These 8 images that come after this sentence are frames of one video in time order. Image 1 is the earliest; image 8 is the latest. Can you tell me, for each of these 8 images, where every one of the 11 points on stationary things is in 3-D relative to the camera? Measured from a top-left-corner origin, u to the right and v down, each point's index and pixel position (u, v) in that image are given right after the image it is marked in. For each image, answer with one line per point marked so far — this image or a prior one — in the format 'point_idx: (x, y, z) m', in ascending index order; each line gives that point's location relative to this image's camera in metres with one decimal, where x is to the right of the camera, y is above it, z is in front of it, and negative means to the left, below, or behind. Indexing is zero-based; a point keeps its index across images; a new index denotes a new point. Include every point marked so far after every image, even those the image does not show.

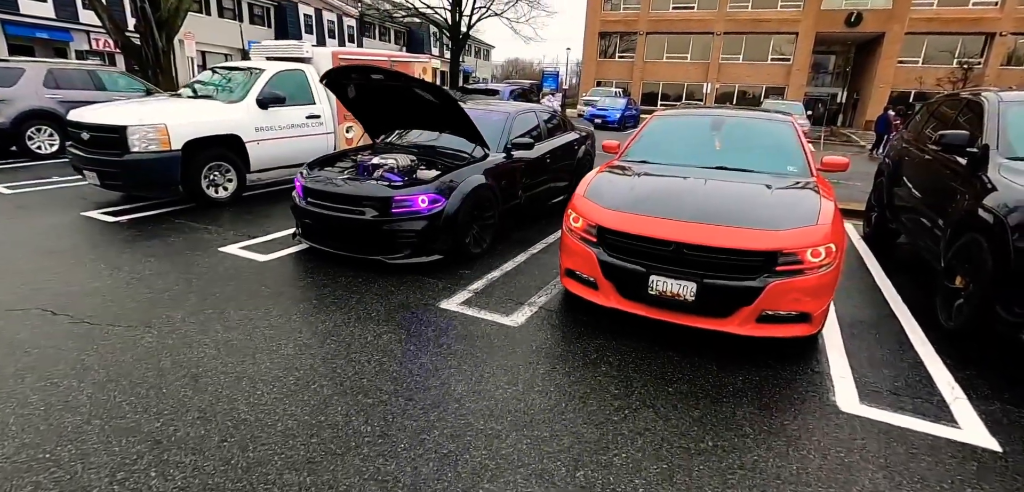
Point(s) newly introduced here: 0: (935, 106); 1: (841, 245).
0: (+4.6, +1.5, +5.8) m
1: (+1.8, 0.0, +2.9) m
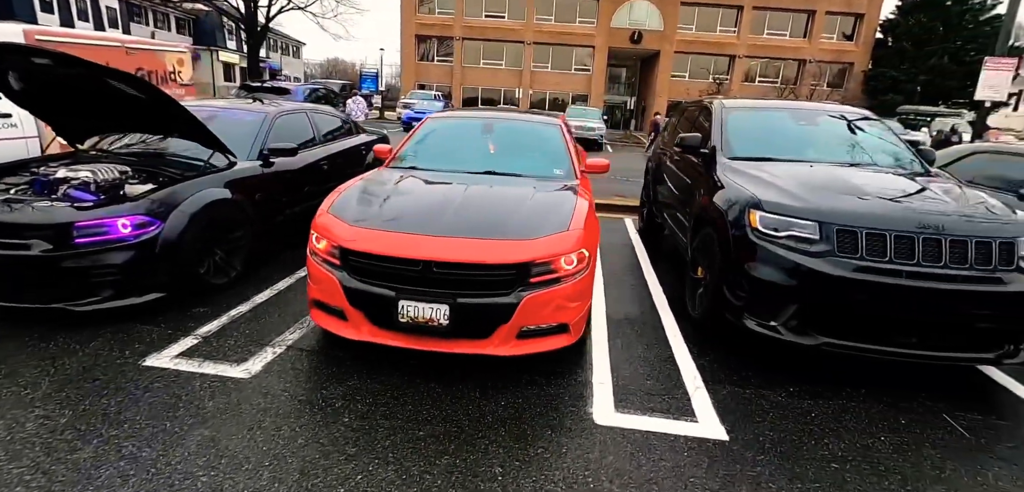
0: (+2.1, +1.6, +6.5) m
1: (+0.4, 0.0, +2.9) m
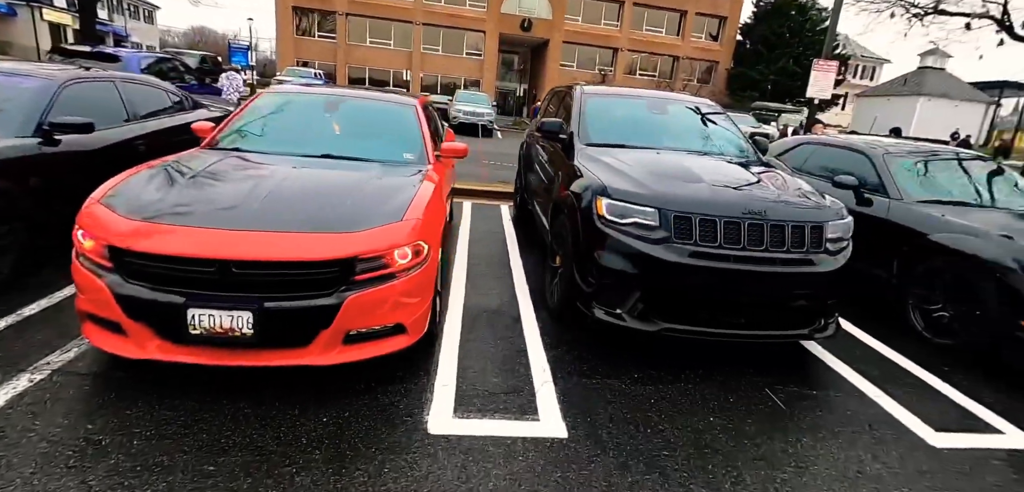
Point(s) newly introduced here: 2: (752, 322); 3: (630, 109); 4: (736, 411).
0: (+0.5, +1.8, +6.5) m
1: (-0.4, 0.0, +2.7) m
2: (+1.4, -0.4, +3.1) m
3: (+1.0, +1.2, +4.6) m
4: (+1.1, -0.8, +2.7) m
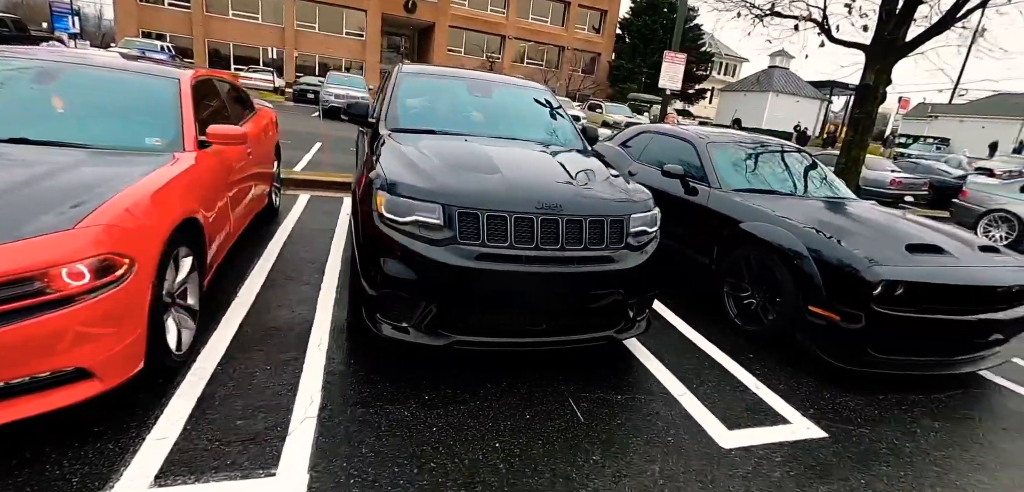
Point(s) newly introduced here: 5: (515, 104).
0: (-1.4, +1.9, +5.9) m
1: (-1.5, 0.0, +2.1) m
2: (+0.2, -0.4, +2.8) m
3: (-0.5, +1.2, +4.2) m
4: (+0.1, -0.9, +2.5) m
5: (0.0, +1.1, +4.3) m
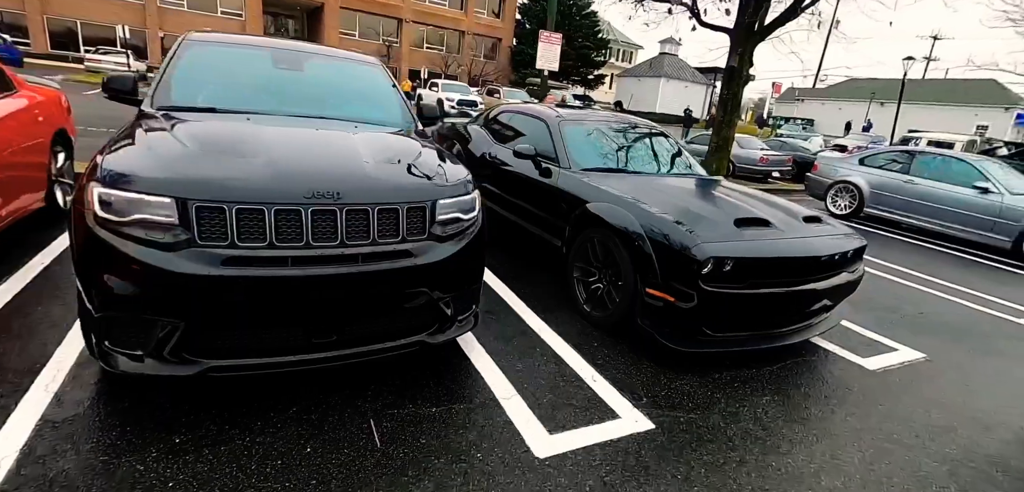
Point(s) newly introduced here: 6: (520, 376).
0: (-3.0, +1.9, +5.1) m
1: (-2.3, -0.1, +1.4) m
2: (-0.7, -0.4, +2.4) m
3: (-1.8, +1.2, +3.6) m
4: (-0.8, -0.8, +2.0) m
5: (-1.3, +1.2, +3.8) m
6: (0.0, -0.7, +3.0) m
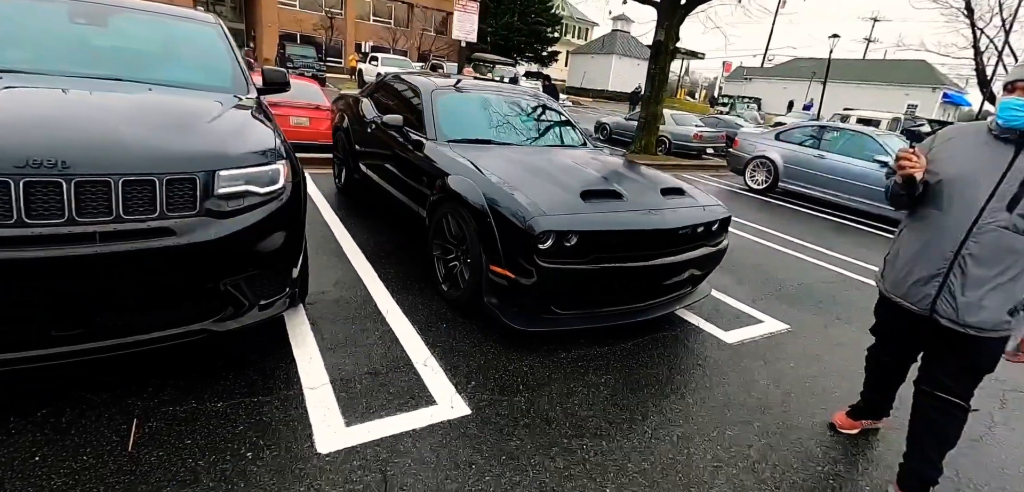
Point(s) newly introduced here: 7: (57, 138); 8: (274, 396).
0: (-4.1, +2.0, +4.5) m
1: (-3.1, -0.1, +0.9) m
2: (-1.6, -0.3, +2.1) m
3: (-2.8, +1.3, +3.1) m
4: (-1.7, -0.8, +1.7) m
5: (-2.3, +1.3, +3.3) m
6: (-0.9, -0.6, +2.8) m
7: (-1.7, +0.4, +2.0) m
8: (-1.1, -0.7, +2.4) m
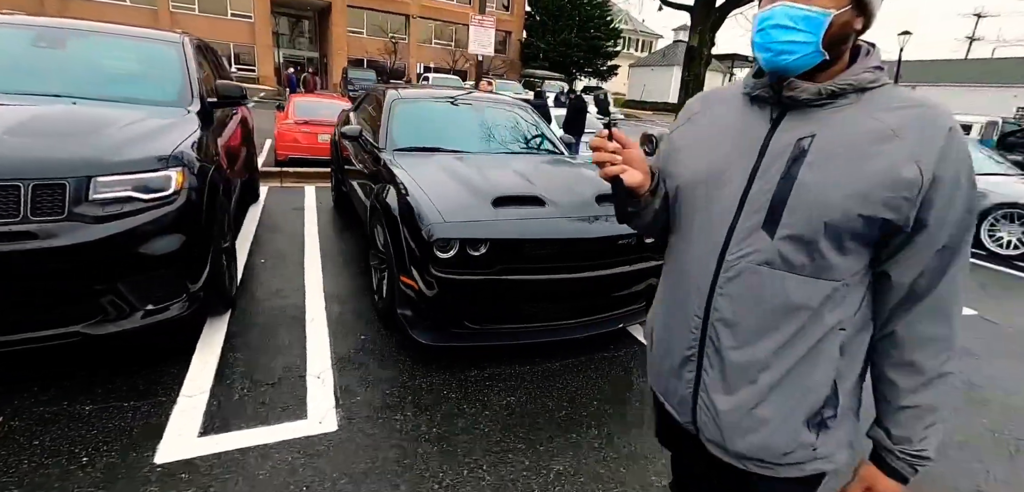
0: (-4.4, +1.9, +5.0) m
1: (-3.8, -0.1, +1.2) m
2: (-2.2, -0.3, +2.2) m
3: (-3.2, +1.3, +3.4) m
4: (-2.3, -0.8, +1.8) m
5: (-2.8, +1.3, +3.6) m
6: (-1.4, -0.6, +2.7) m
7: (-2.3, +0.4, +2.1) m
8: (-1.7, -0.7, +2.4) m
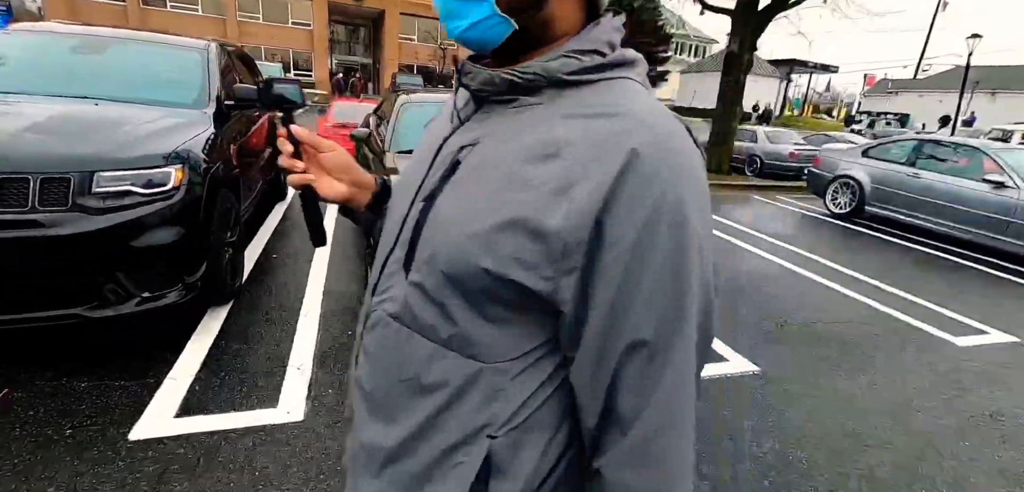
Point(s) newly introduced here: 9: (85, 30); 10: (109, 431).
0: (-4.2, +2.0, +5.4) m
1: (-4.1, +0.1, +1.6) m
2: (-2.4, -0.3, +2.4) m
3: (-3.2, +1.4, +3.7) m
4: (-2.5, -0.7, +2.0) m
5: (-2.8, +1.3, +3.8) m
6: (-1.6, -0.6, +2.9) m
7: (-2.5, +0.5, +2.4) m
8: (-1.8, -0.7, +2.6) m
9: (-3.2, +1.6, +4.0) m
10: (-1.7, -0.8, +2.2) m
